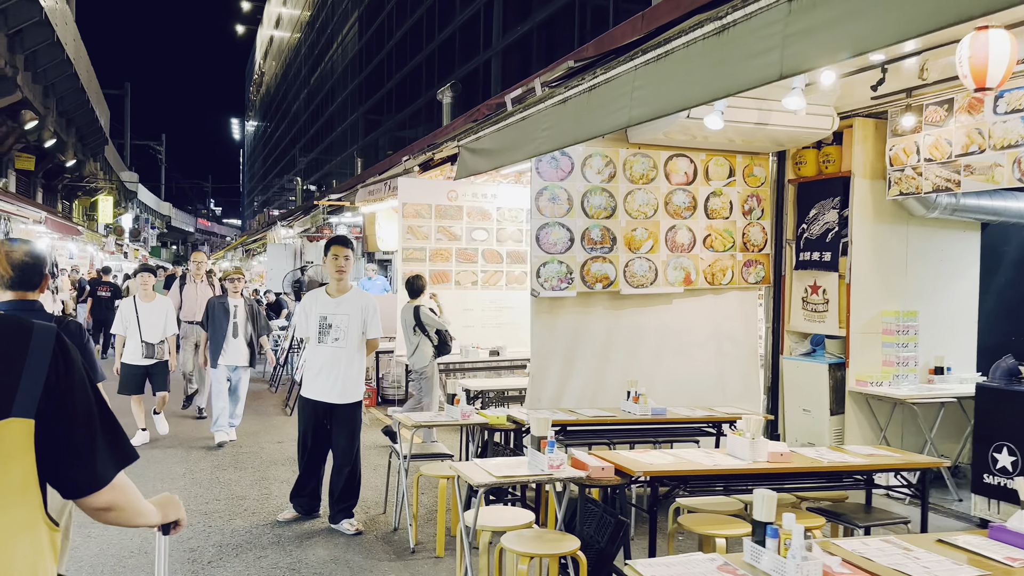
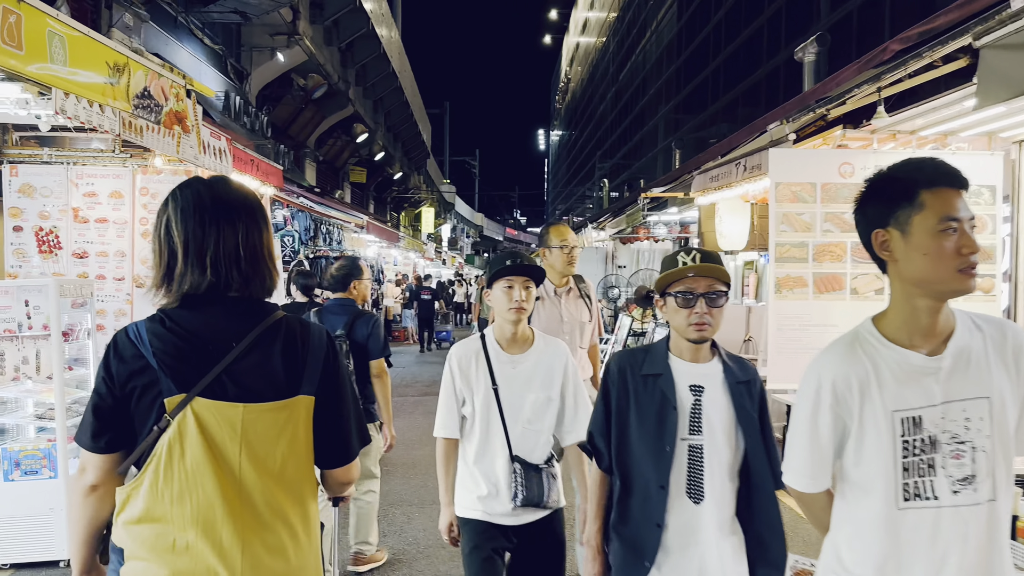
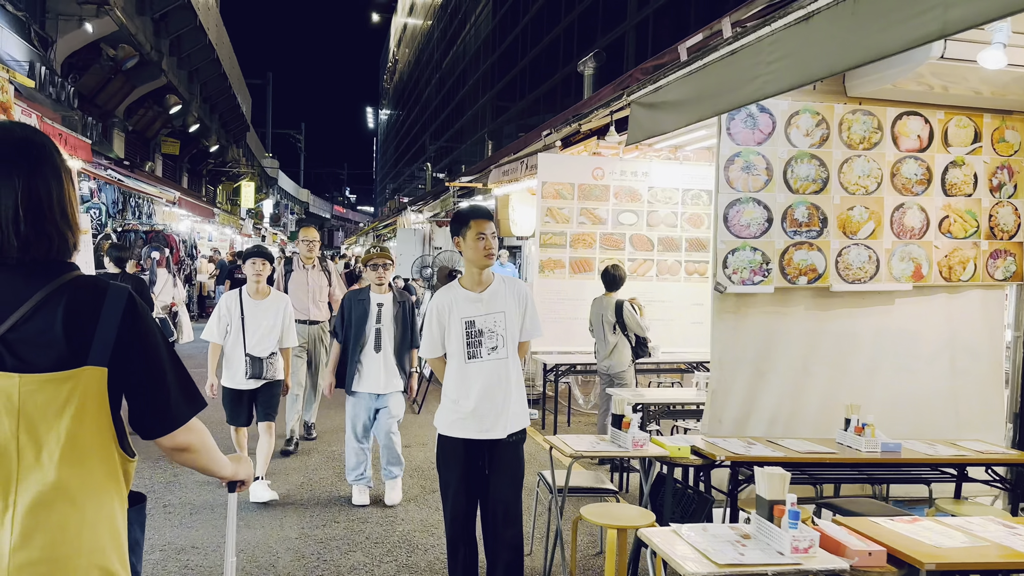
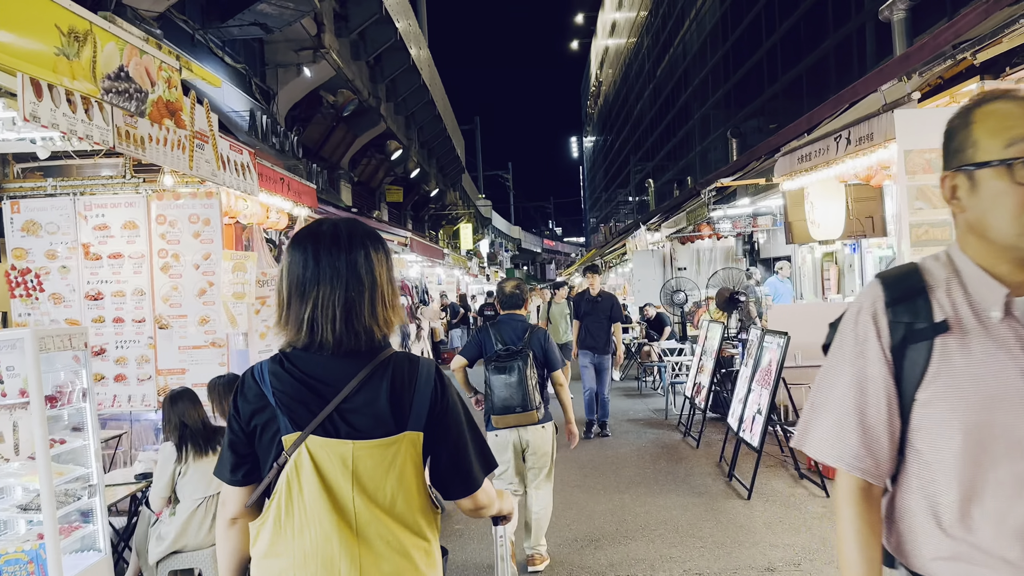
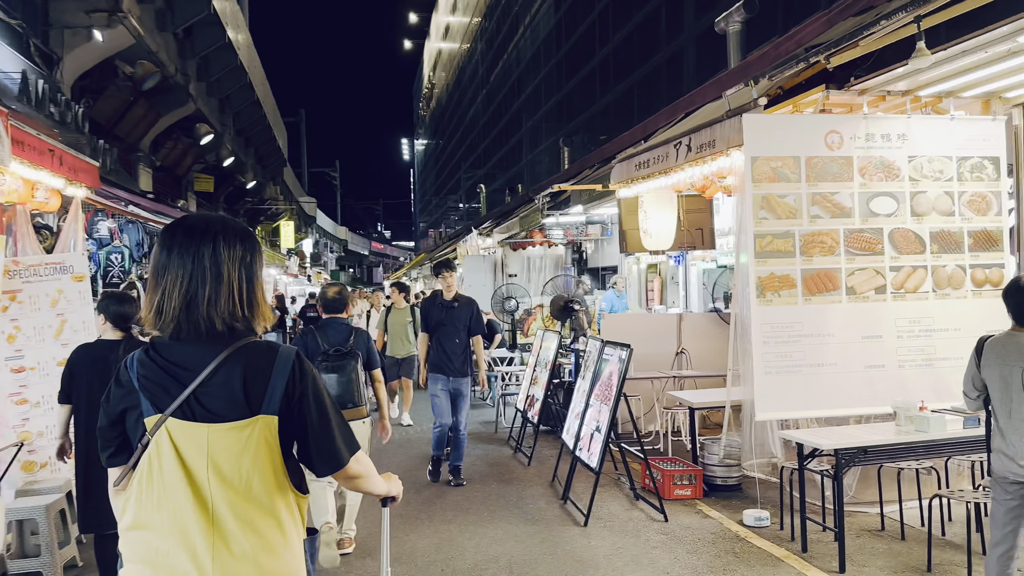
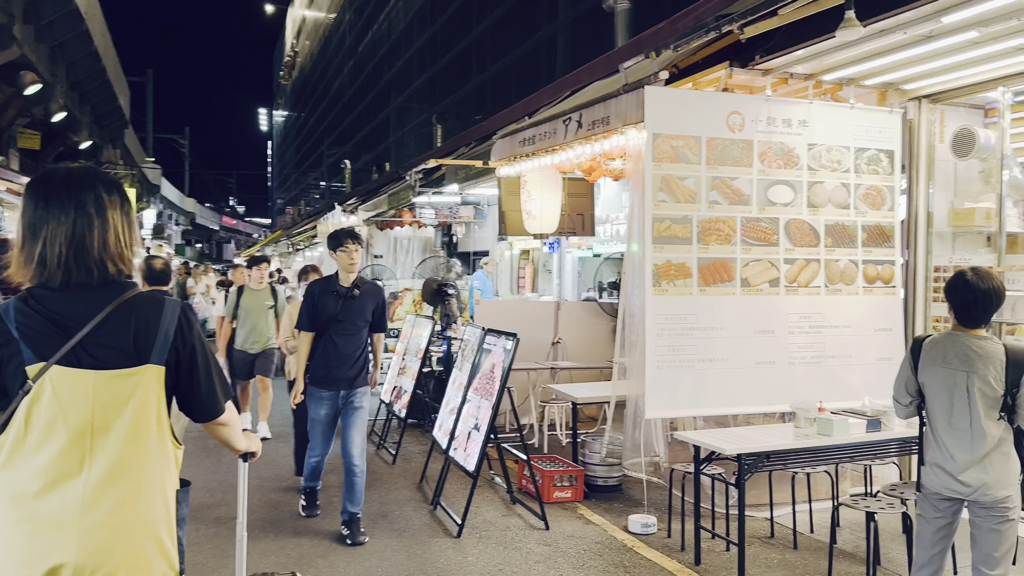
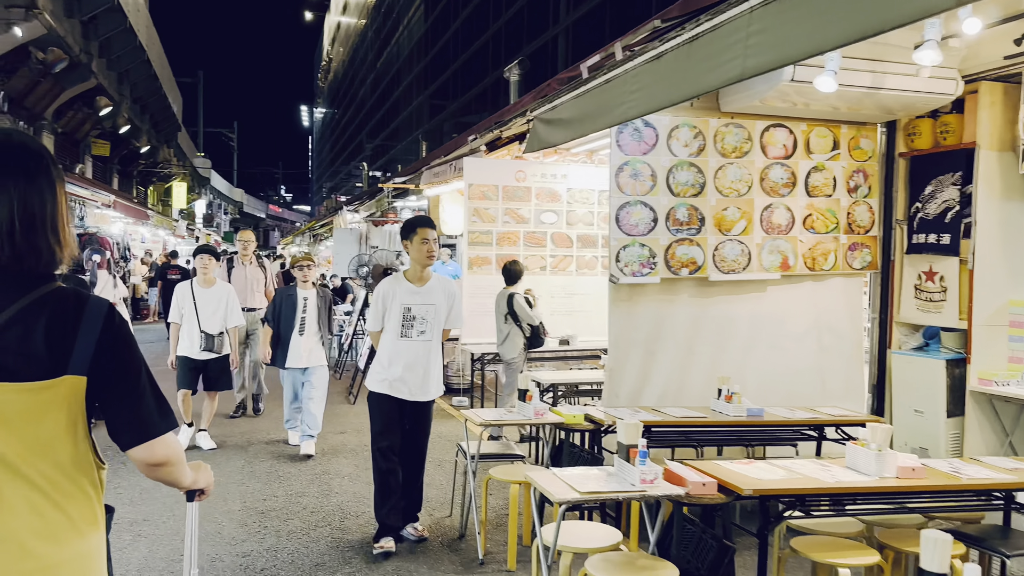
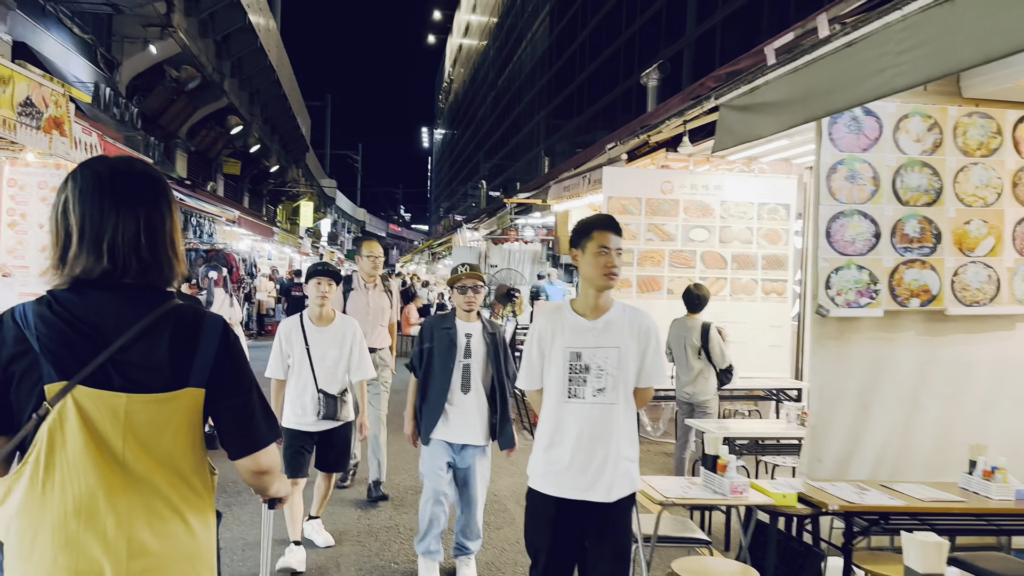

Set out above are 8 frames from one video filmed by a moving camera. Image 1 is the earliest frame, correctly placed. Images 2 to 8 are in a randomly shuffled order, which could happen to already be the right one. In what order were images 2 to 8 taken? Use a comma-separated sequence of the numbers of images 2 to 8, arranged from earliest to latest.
7, 3, 8, 2, 4, 5, 6
